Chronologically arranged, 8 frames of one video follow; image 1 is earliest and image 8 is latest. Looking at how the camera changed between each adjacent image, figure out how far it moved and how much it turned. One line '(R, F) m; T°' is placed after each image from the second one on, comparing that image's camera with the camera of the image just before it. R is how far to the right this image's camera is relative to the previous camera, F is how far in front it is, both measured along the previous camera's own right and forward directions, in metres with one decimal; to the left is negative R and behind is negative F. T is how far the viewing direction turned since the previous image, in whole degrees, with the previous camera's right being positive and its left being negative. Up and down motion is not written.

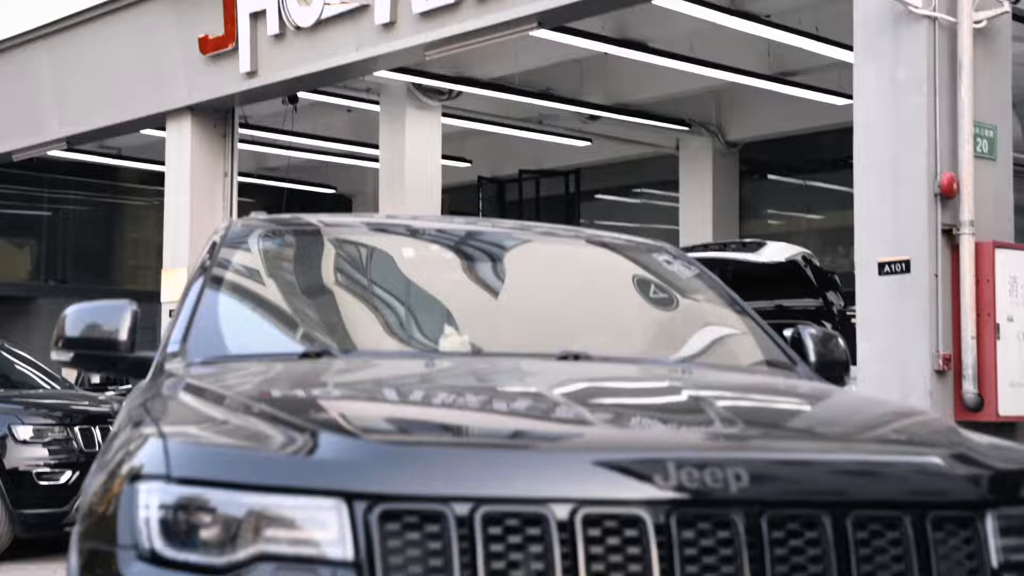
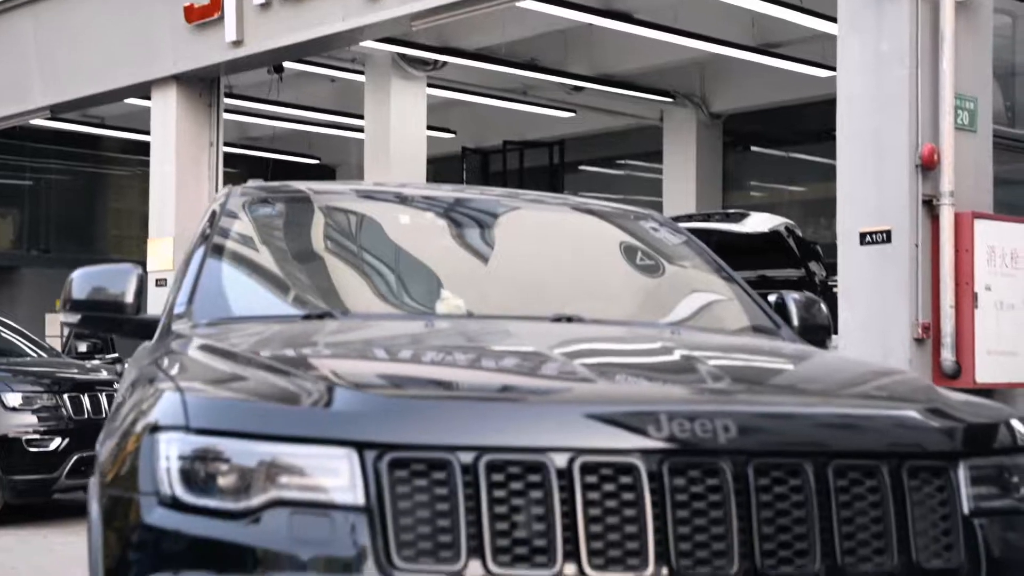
(0.0, -0.1) m; +1°
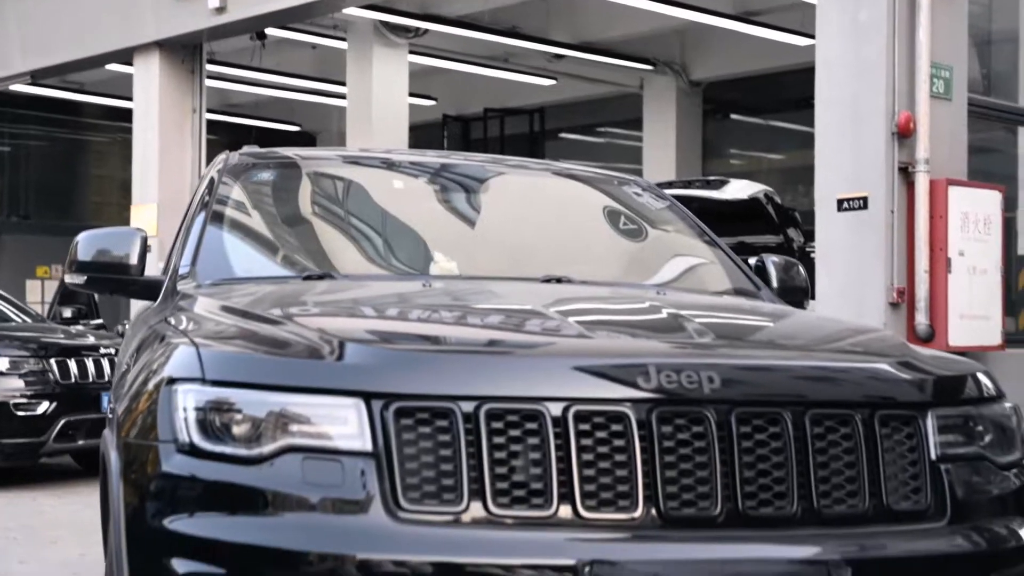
(0.0, -0.1) m; +1°
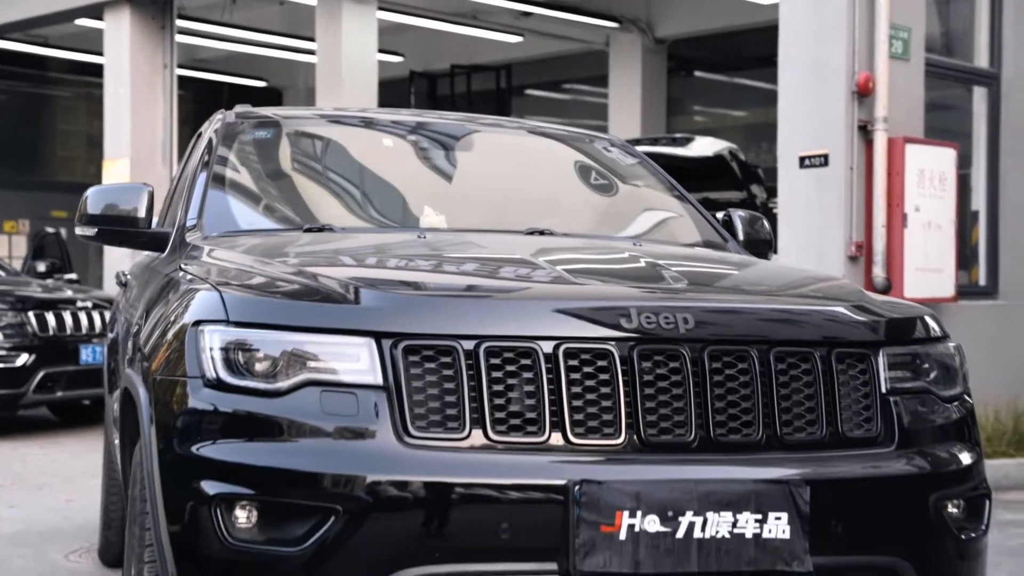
(-0.1, -0.3) m; +2°
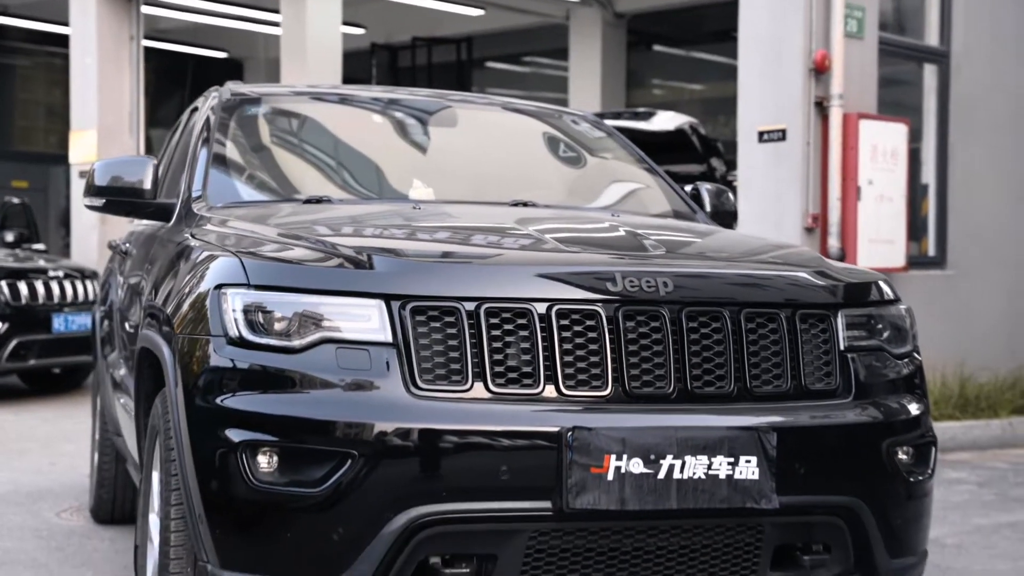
(-0.1, -0.3) m; +2°
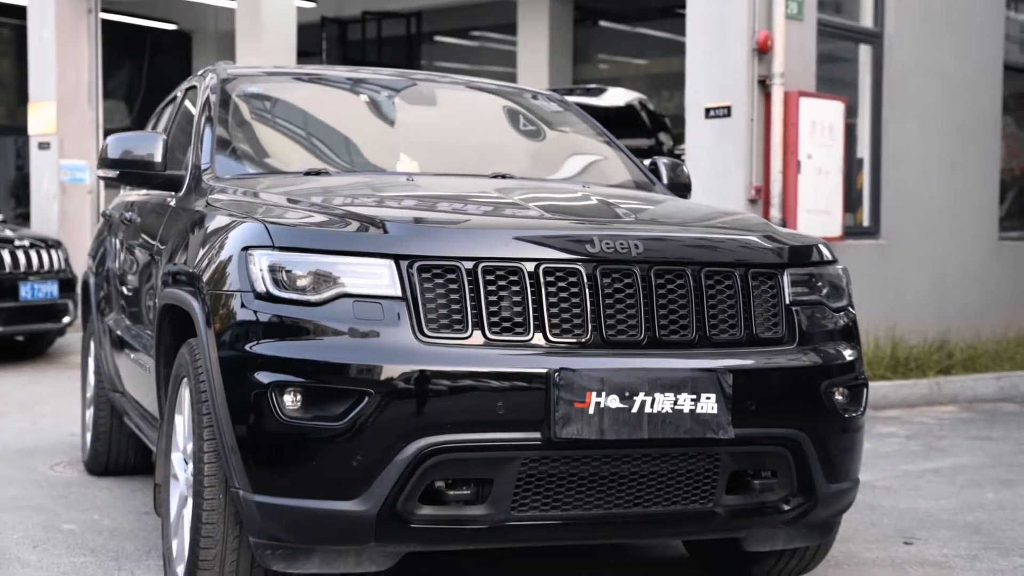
(-0.1, -0.4) m; +3°
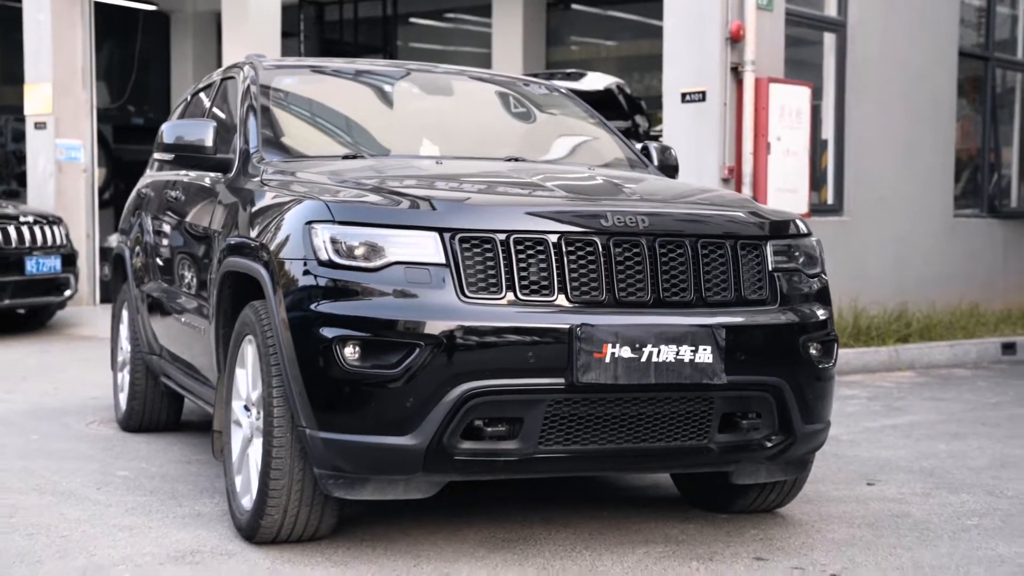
(-0.2, -0.6) m; +2°
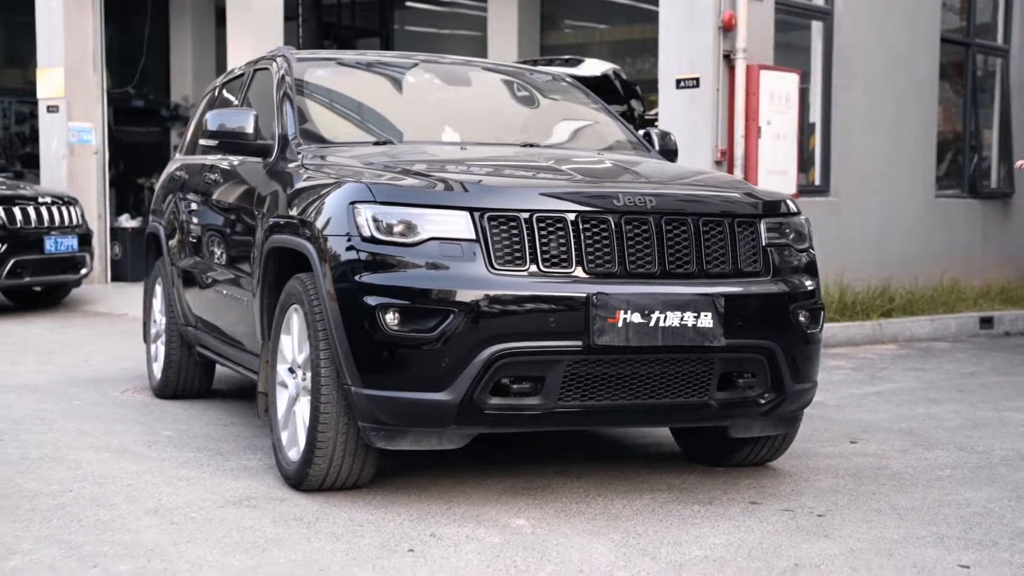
(-0.1, -0.5) m; +1°
